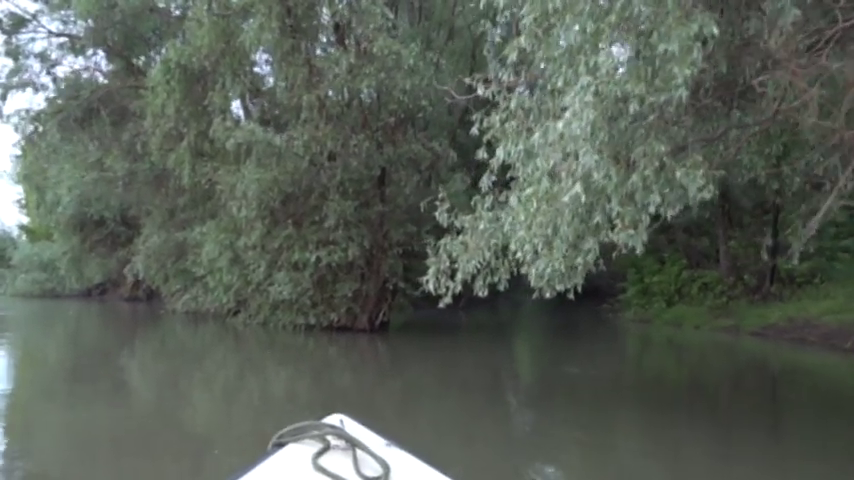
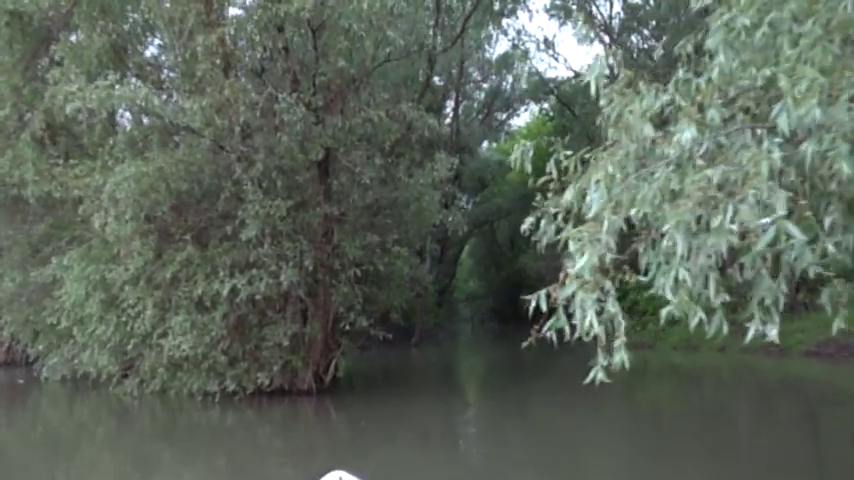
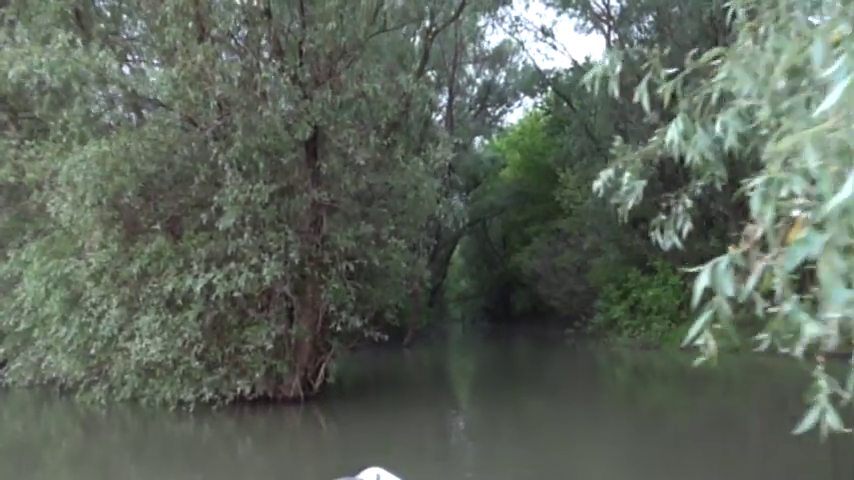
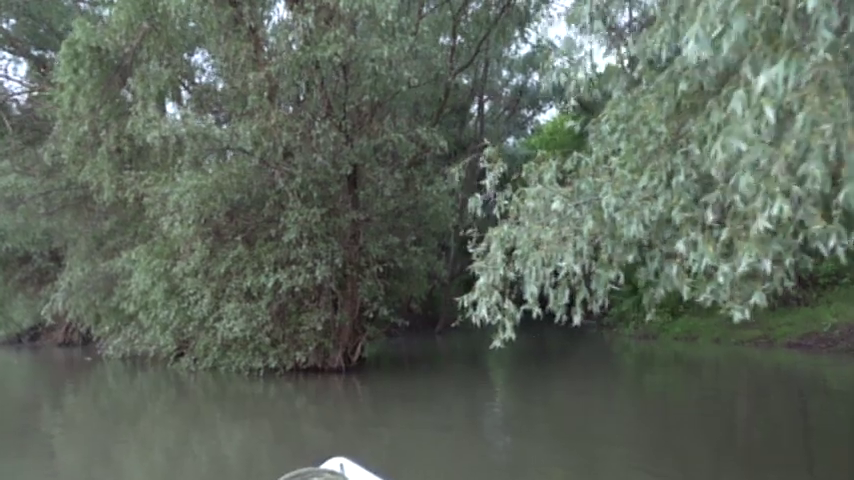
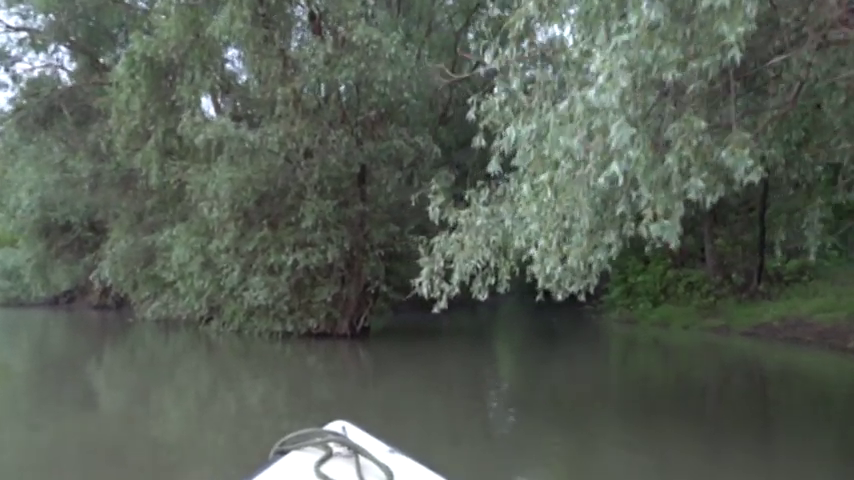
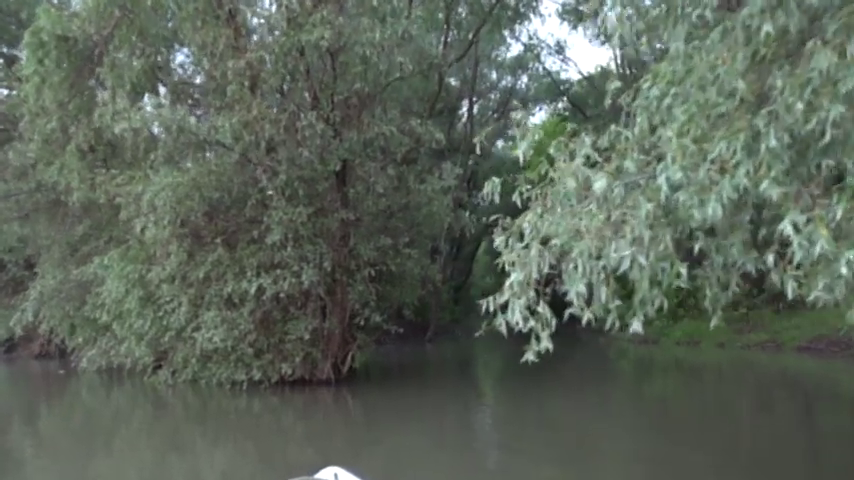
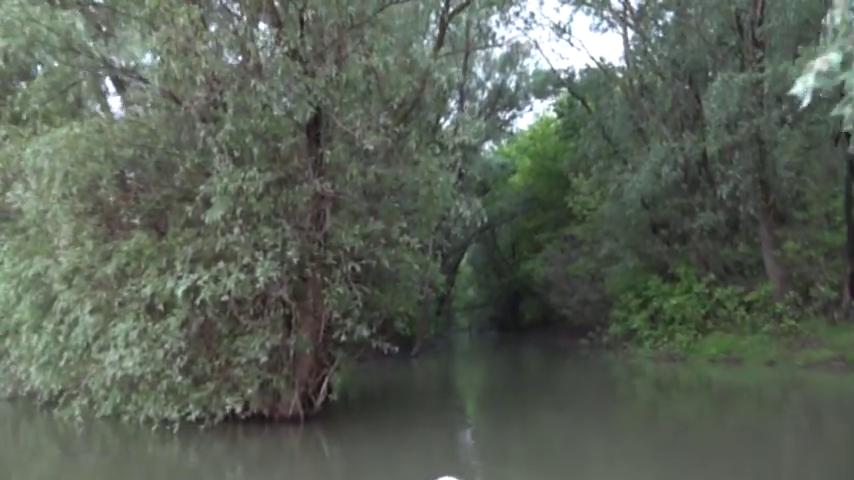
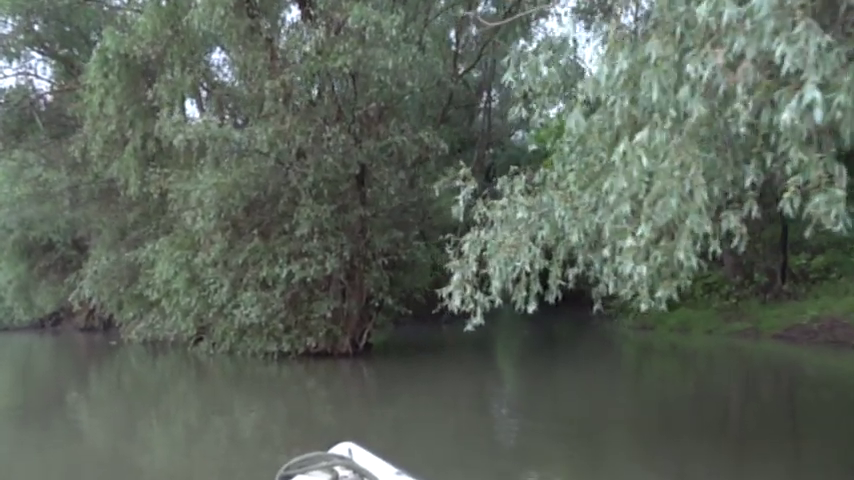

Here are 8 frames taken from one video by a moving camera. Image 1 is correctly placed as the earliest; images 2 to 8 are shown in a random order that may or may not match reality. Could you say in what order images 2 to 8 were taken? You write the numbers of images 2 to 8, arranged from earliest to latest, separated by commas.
5, 8, 4, 6, 2, 3, 7
